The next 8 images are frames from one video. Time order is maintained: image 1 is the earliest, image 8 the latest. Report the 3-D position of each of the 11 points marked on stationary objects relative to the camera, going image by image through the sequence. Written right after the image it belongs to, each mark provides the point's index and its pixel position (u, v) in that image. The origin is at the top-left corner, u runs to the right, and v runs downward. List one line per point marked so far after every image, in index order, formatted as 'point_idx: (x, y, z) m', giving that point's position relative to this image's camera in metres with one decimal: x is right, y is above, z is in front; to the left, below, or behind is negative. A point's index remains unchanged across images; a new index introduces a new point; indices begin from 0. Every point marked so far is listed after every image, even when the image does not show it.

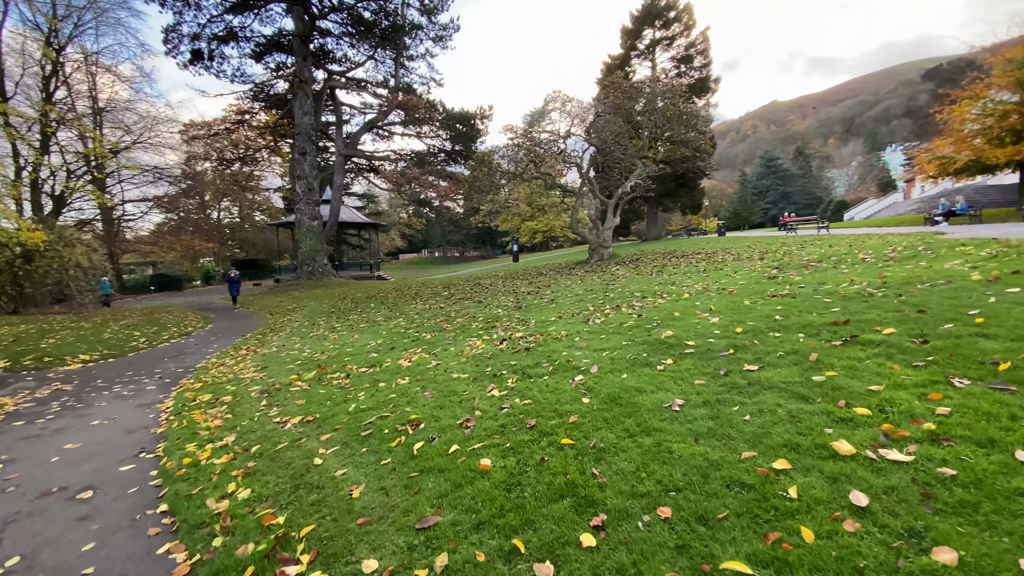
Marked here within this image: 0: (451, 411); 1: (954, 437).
0: (-0.5, -1.2, +4.5) m
1: (+2.6, -0.9, +2.8) m
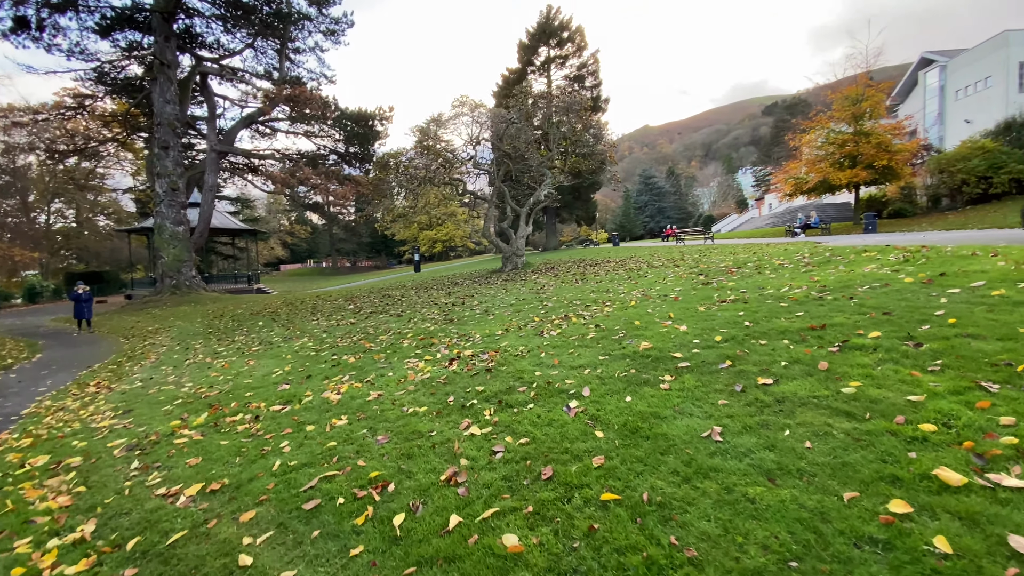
0: (-0.6, -1.3, +3.5) m
1: (+2.9, -0.9, +2.5) m
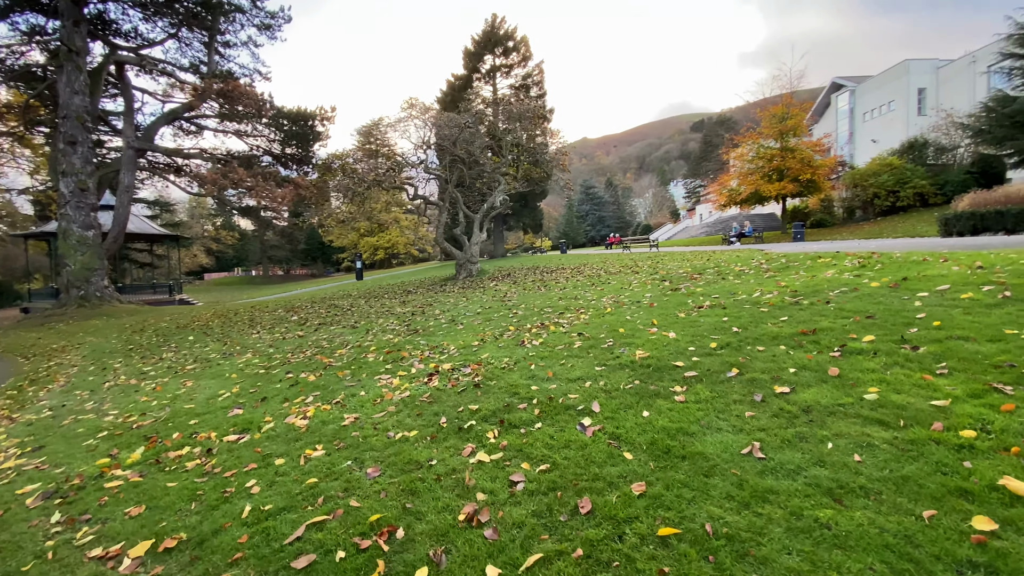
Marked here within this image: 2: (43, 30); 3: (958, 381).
0: (-0.5, -1.3, +3.0) m
1: (+3.1, -0.9, +2.5) m
2: (-16.8, +9.3, +17.0) m
3: (+3.4, -0.7, +3.5) m
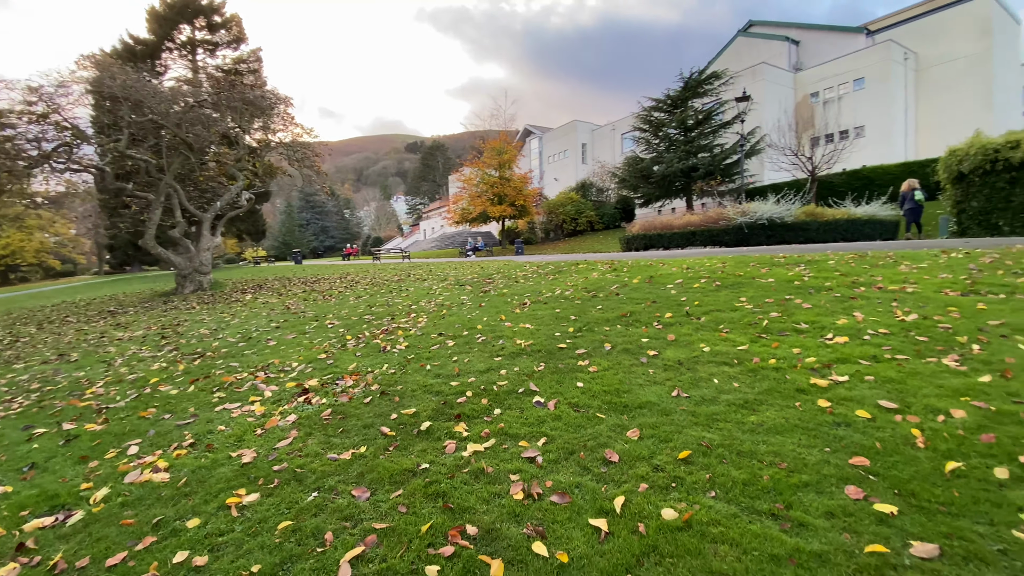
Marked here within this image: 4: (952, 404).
0: (-0.3, -1.3, +3.0) m
1: (+3.0, -0.7, +4.5) m
2: (-22.0, +8.5, +5.8) m
3: (+2.6, -0.5, +5.5) m
4: (+3.2, -0.8, +3.5) m
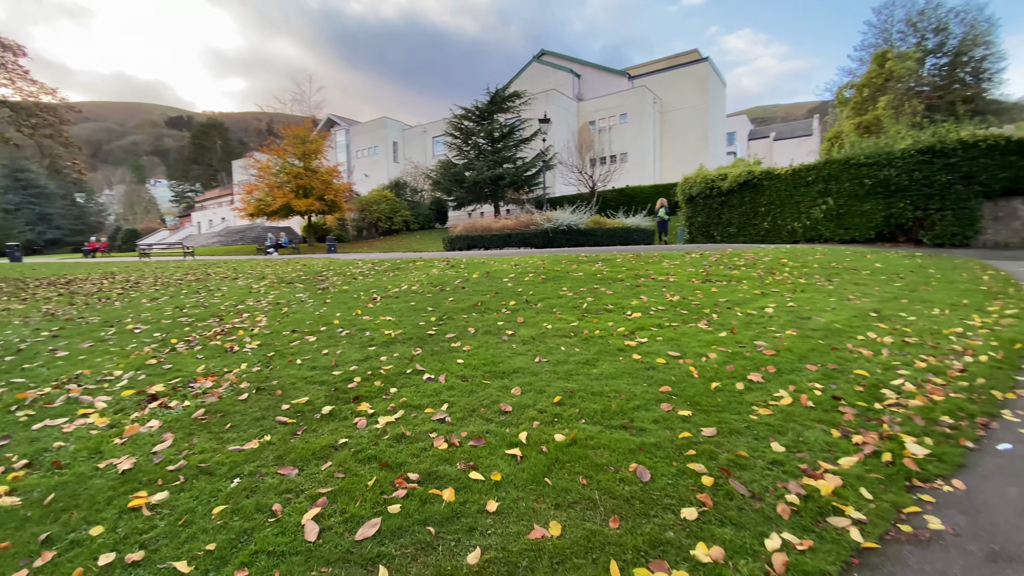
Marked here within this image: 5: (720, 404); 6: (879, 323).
0: (-0.8, -1.2, +3.4) m
1: (+1.6, -0.5, +6.1) m
2: (-22.1, +8.2, -2.7) m
3: (+0.8, -0.4, +6.9) m
4: (+2.2, -0.7, +5.3) m
5: (+1.8, -1.0, +4.0) m
6: (+4.8, -0.5, +6.2) m
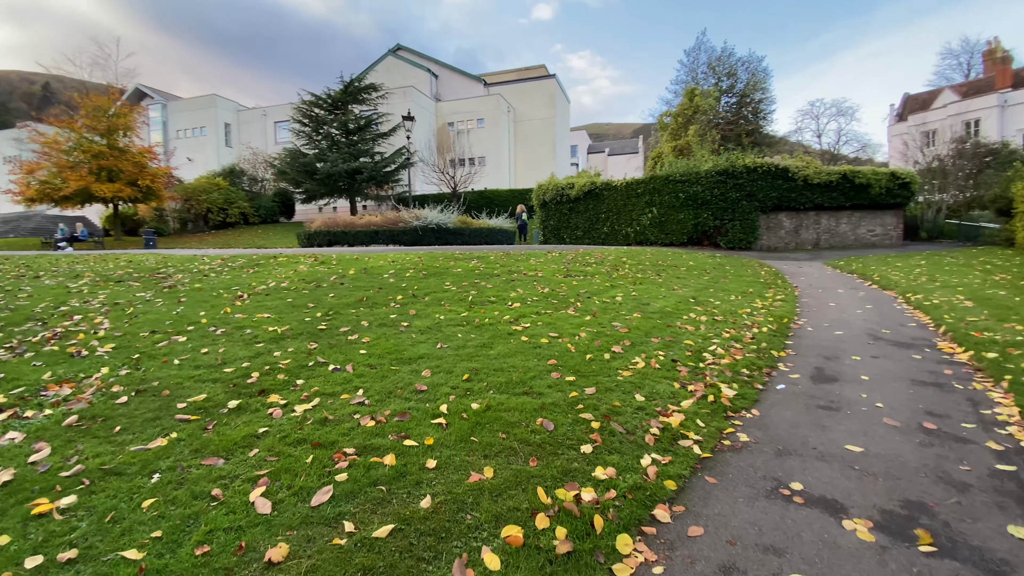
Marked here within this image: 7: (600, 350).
0: (-1.4, -1.1, +3.6) m
1: (+0.1, -0.4, +6.9) m
2: (-20.0, +8.0, -8.6) m
3: (-0.9, -0.3, +7.4) m
4: (+0.9, -0.6, +6.3) m
5: (+0.9, -0.9, +5.0) m
6: (+3.1, -0.3, +8.0) m
7: (+1.0, -0.7, +5.6) m
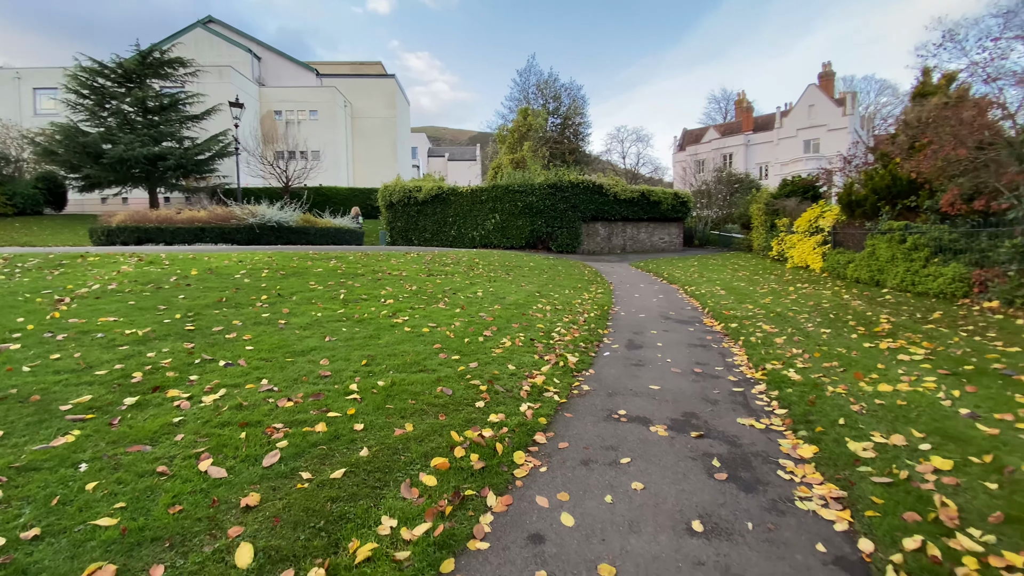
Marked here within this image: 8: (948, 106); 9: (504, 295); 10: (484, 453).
0: (-2.2, -1.0, +3.9) m
1: (-1.9, -0.4, +7.5) m
2: (-15.8, +7.8, -13.7) m
3: (-3.0, -0.3, +7.7) m
4: (-0.9, -0.5, +7.2) m
5: (-0.5, -0.8, +6.0) m
6: (+0.6, -0.2, +9.6) m
7: (-0.5, -0.7, +6.6) m
8: (+8.6, +3.6, +9.4) m
9: (-0.2, -0.1, +9.5) m
10: (-0.2, -1.3, +3.7) m
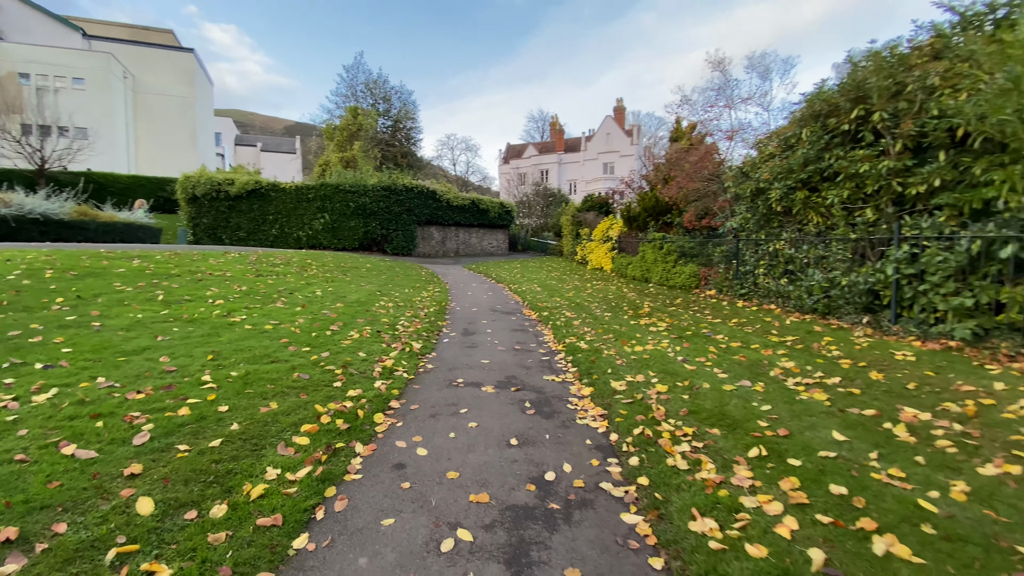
0: (-3.5, -1.0, +4.0) m
1: (-4.4, -0.4, +7.4) m
2: (-10.4, +7.9, -17.2) m
3: (-5.5, -0.3, +7.2) m
4: (-3.4, -0.5, +7.5) m
5: (-2.6, -0.7, +6.5) m
6: (-2.8, -0.2, +10.2) m
7: (-2.8, -0.6, +7.0) m
8: (+4.8, +3.8, +12.8) m
9: (-3.5, -0.1, +9.9) m
10: (-1.5, -1.2, +4.4) m
